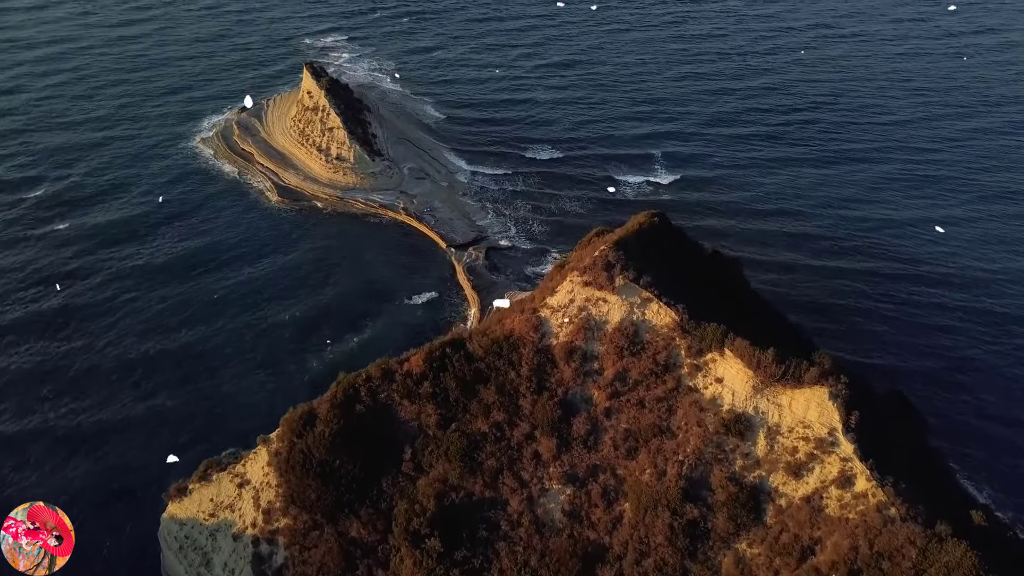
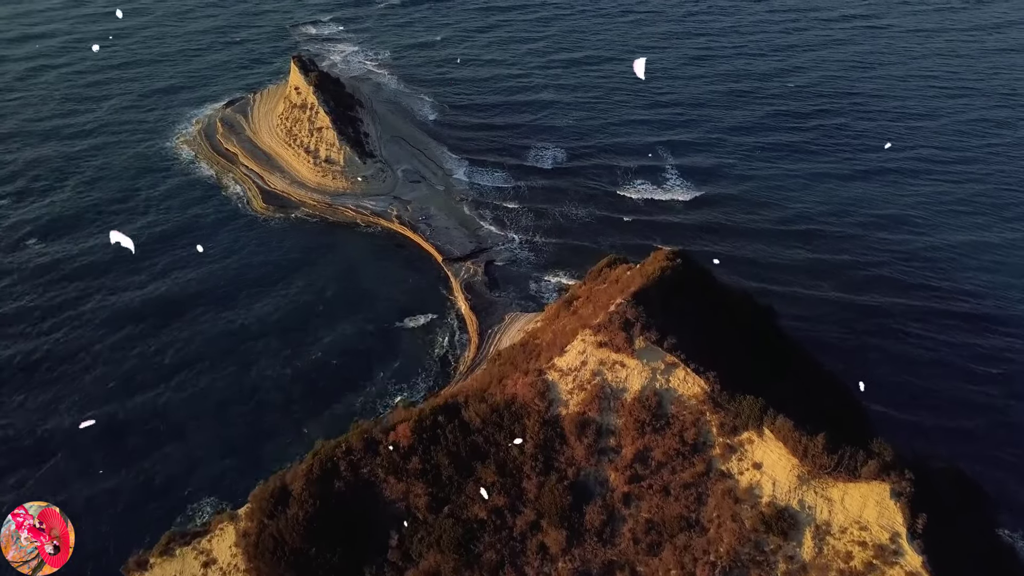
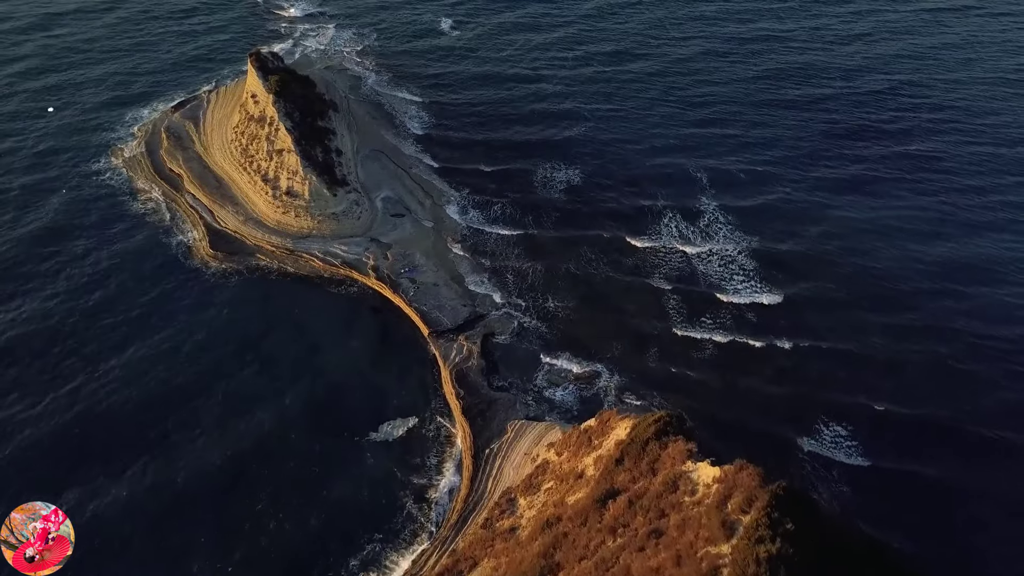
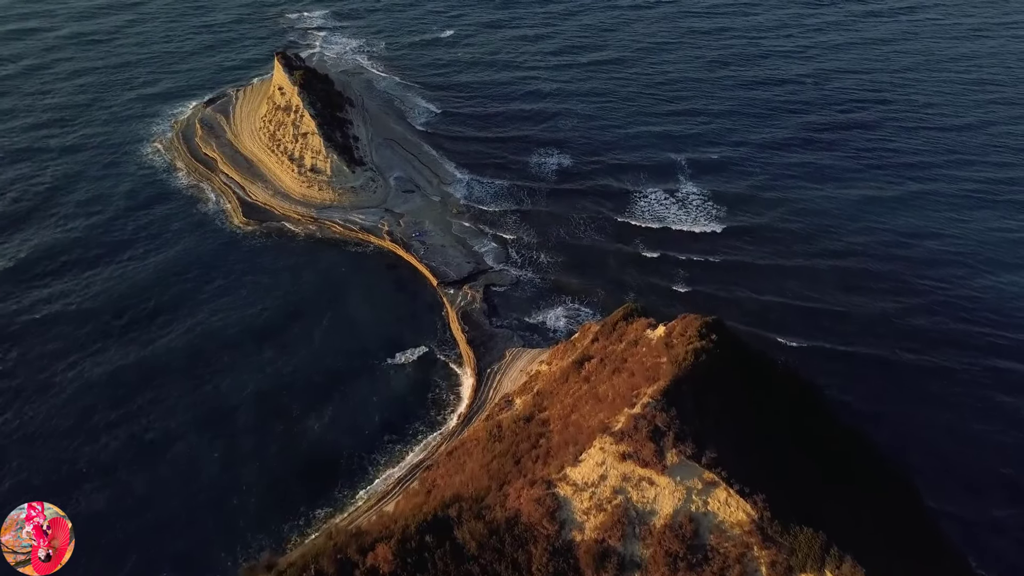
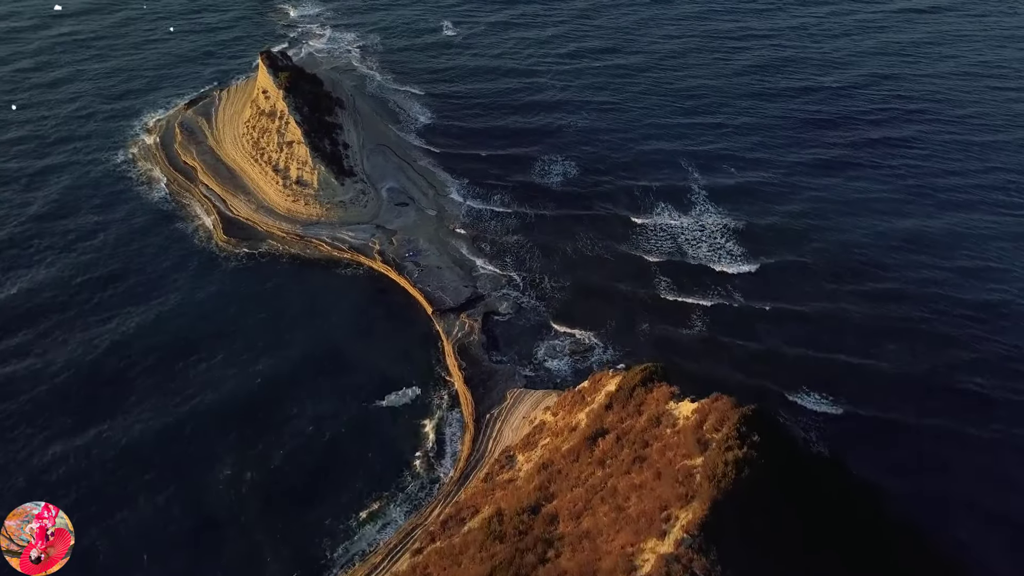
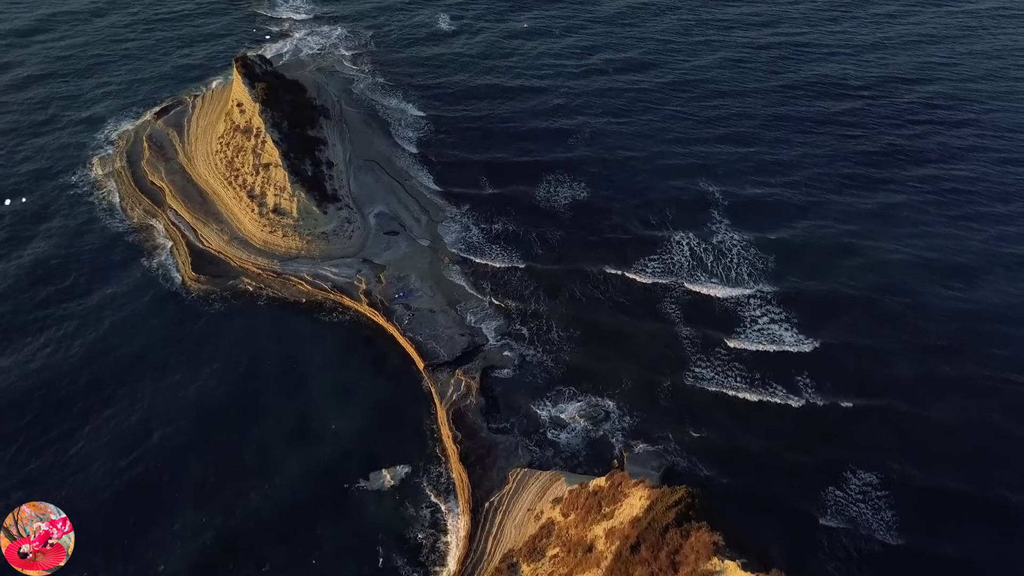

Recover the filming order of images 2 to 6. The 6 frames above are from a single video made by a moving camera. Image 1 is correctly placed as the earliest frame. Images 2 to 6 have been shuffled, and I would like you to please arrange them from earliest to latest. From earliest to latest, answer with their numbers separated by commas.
2, 4, 5, 3, 6
